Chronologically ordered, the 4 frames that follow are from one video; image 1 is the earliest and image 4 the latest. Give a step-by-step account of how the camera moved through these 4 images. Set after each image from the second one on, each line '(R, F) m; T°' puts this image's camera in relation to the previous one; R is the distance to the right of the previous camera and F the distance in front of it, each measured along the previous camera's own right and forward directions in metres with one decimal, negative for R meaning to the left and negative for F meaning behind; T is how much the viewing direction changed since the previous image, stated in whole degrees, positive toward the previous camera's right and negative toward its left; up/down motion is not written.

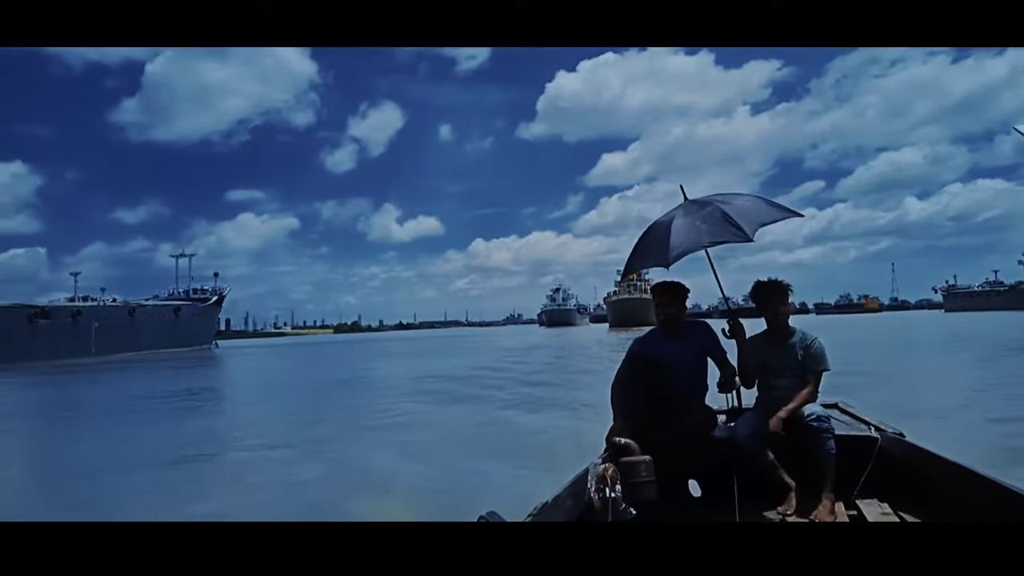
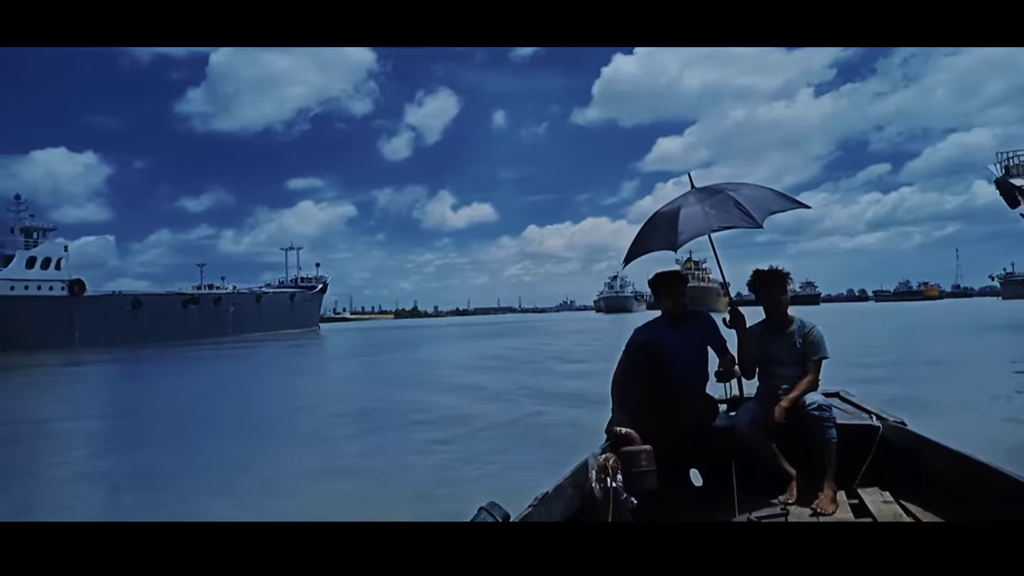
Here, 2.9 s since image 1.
(+1.3, -0.1) m; -5°
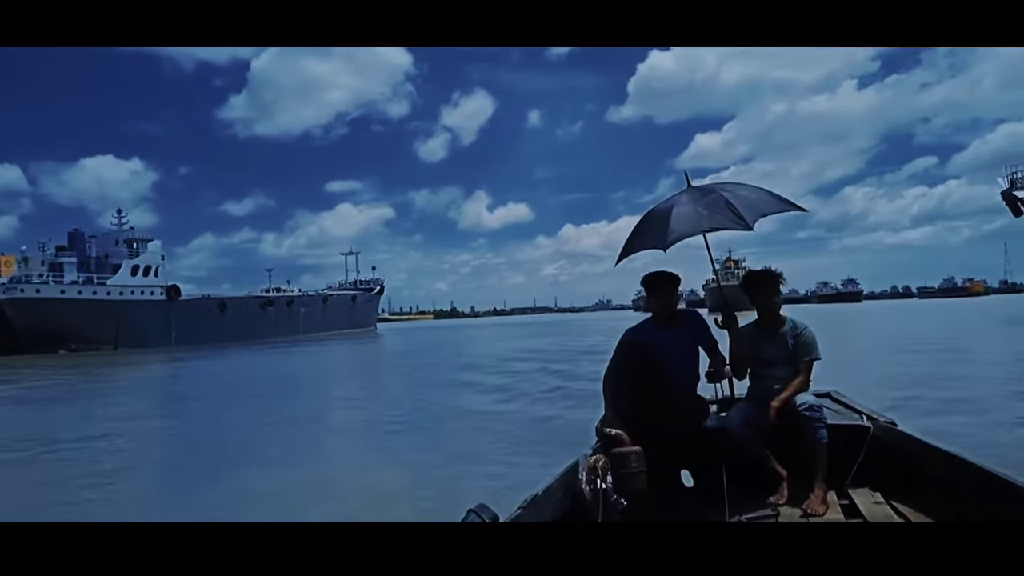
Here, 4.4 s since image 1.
(+1.2, +0.2) m; -3°
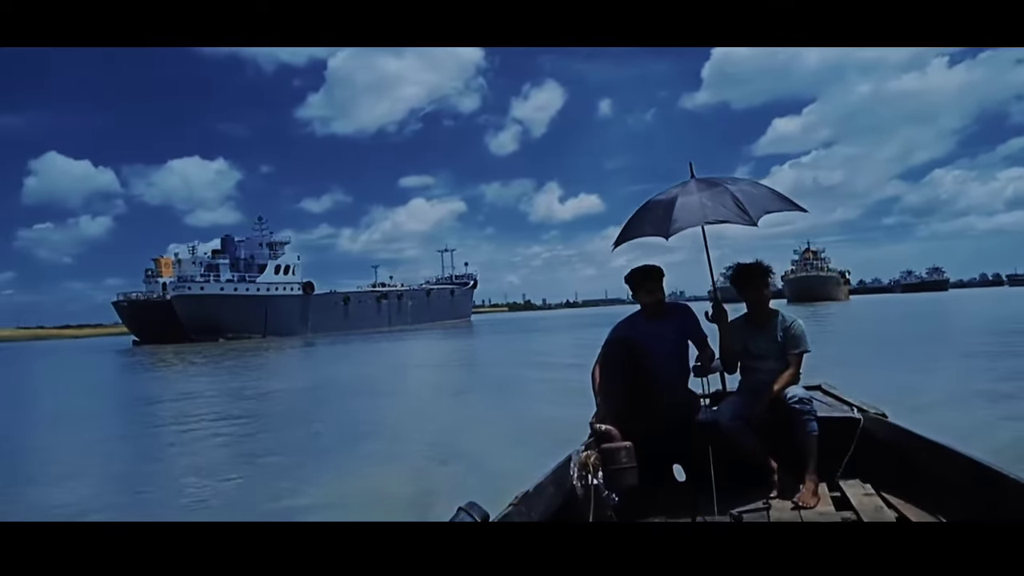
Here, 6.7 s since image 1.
(+1.3, -0.1) m; -6°
